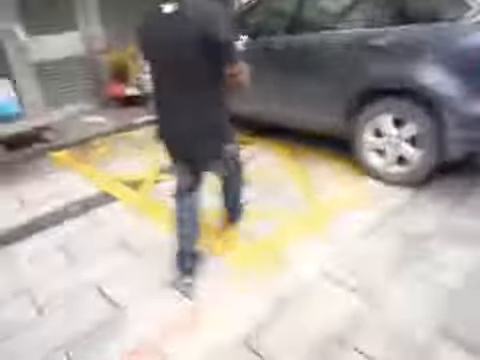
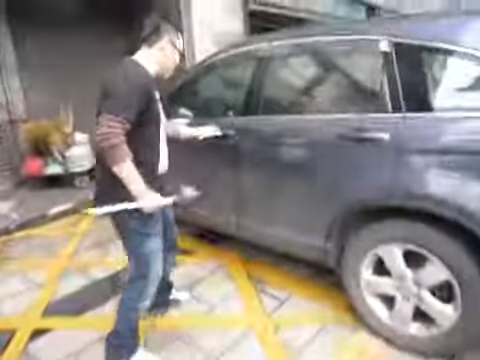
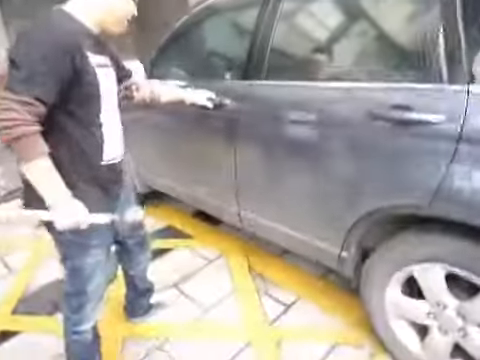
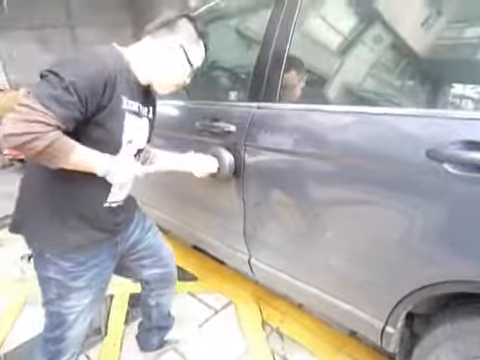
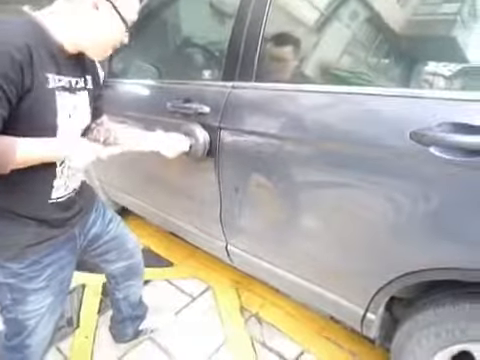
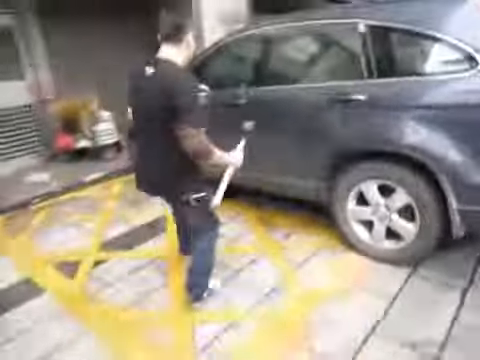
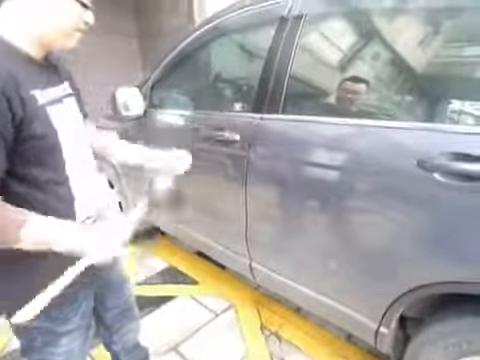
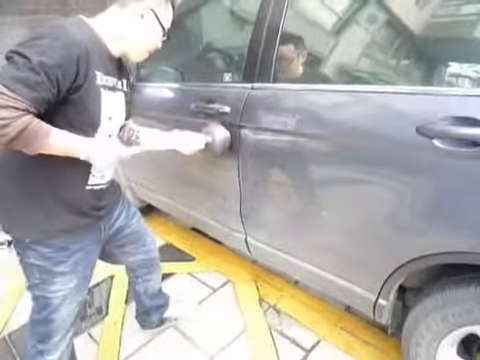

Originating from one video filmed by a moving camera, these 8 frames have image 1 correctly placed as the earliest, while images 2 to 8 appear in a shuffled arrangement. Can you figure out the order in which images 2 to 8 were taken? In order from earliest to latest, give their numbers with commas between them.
6, 2, 3, 7, 8, 4, 5
